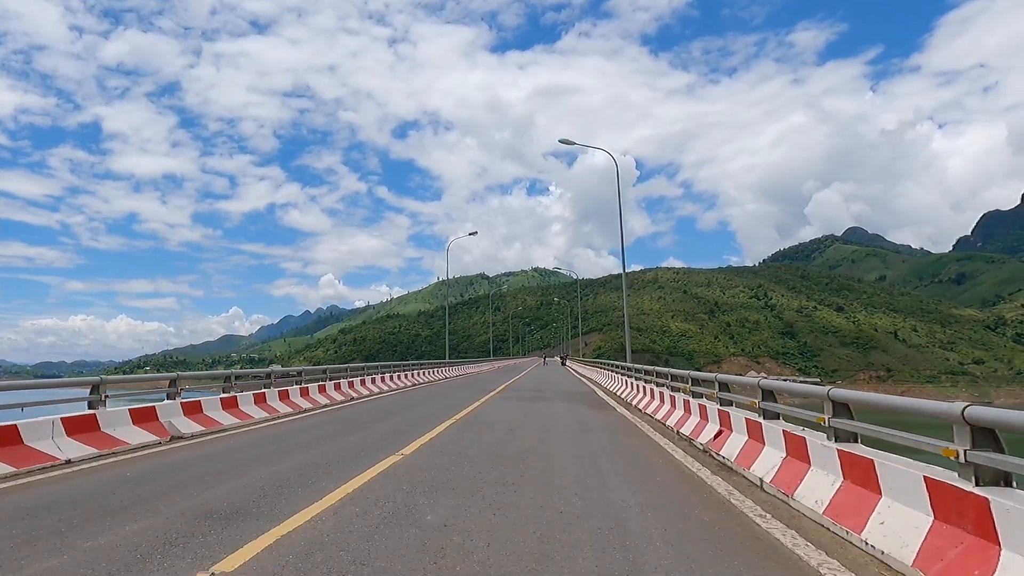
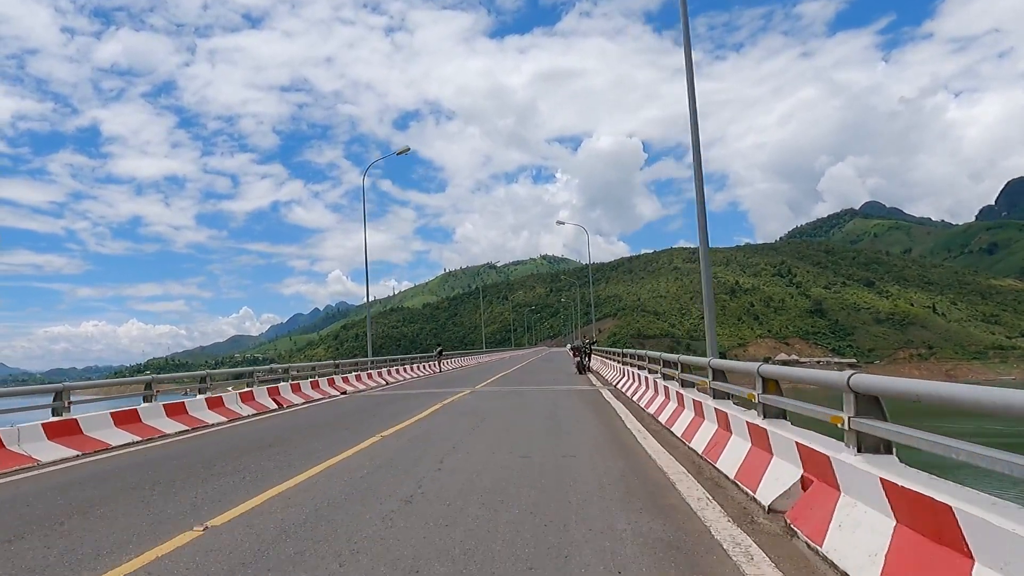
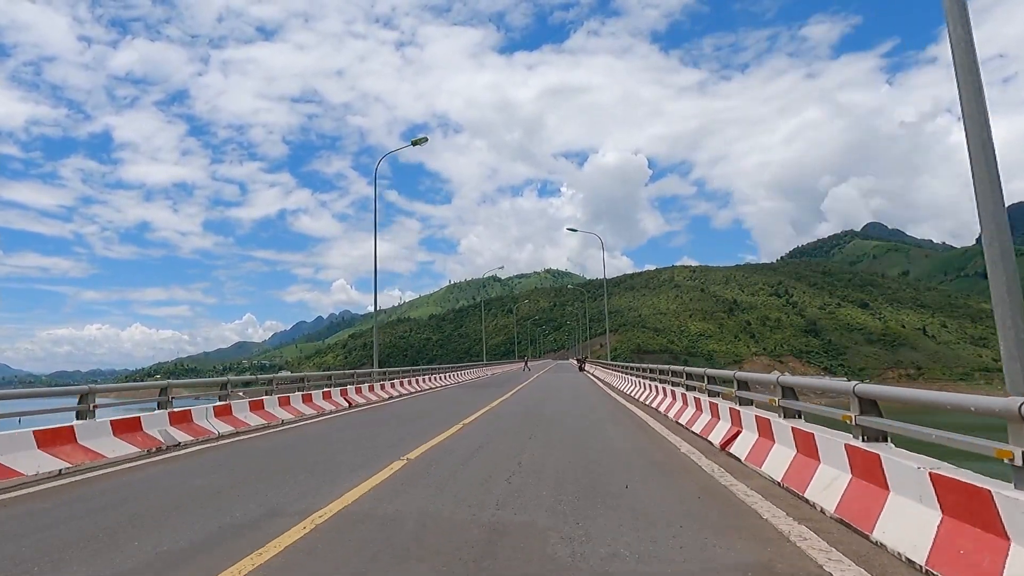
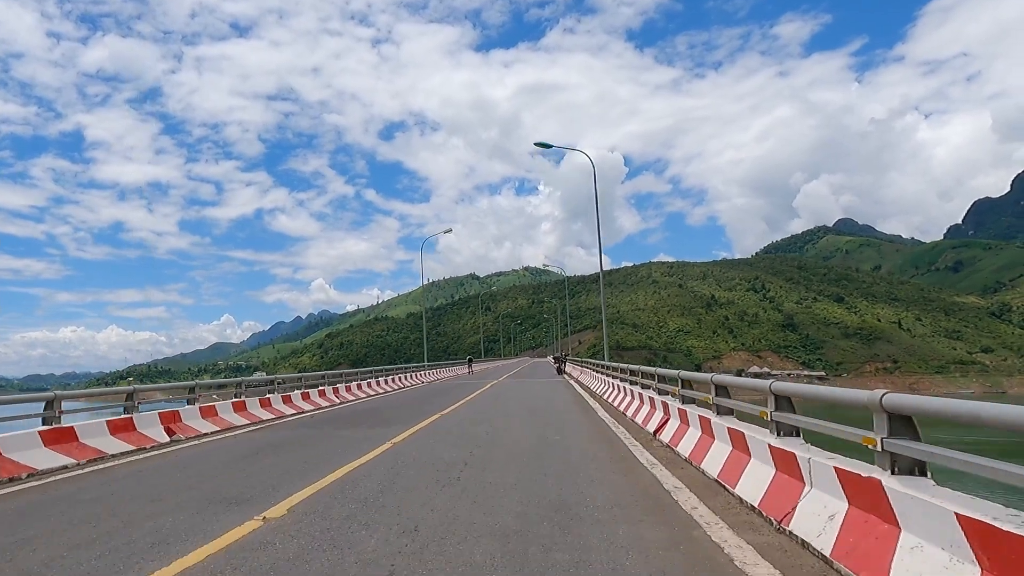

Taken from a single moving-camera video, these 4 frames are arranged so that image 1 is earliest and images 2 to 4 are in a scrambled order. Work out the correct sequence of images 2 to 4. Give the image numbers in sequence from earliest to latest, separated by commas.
3, 4, 2
